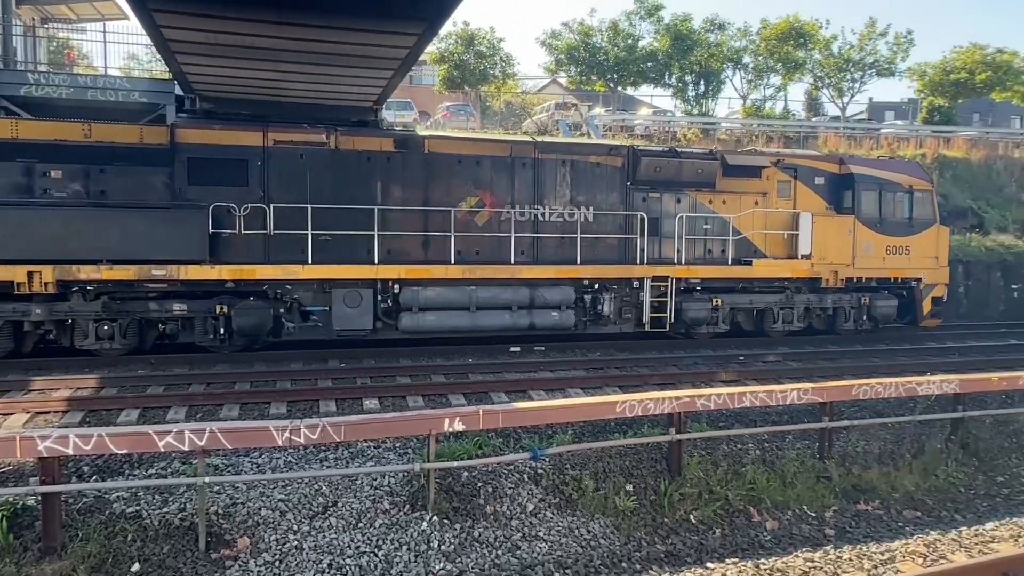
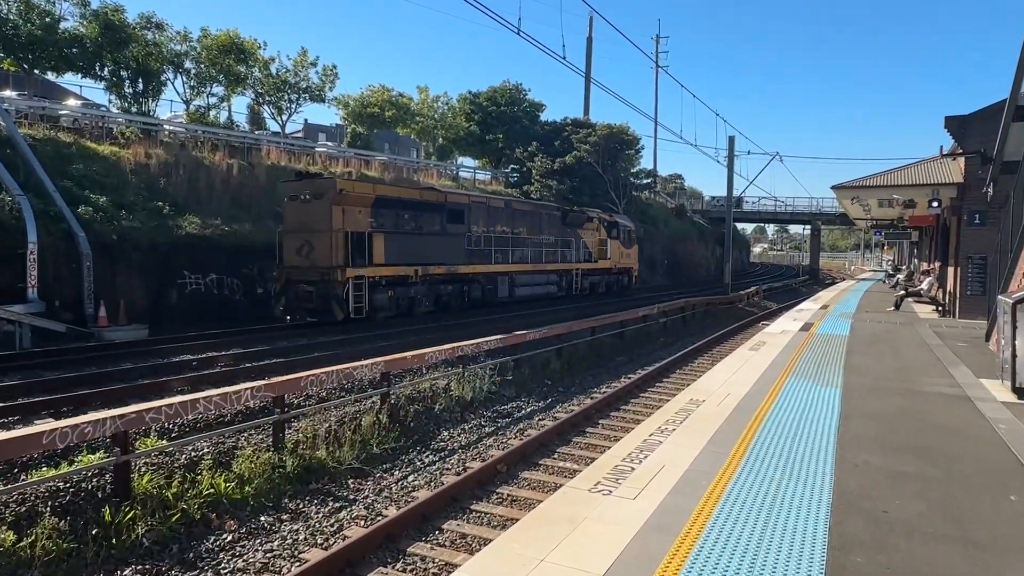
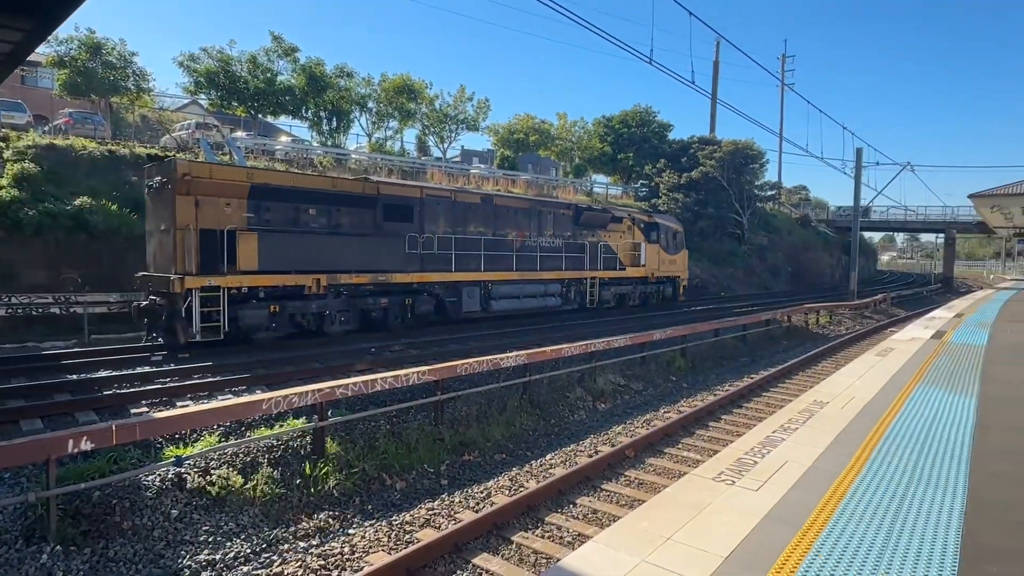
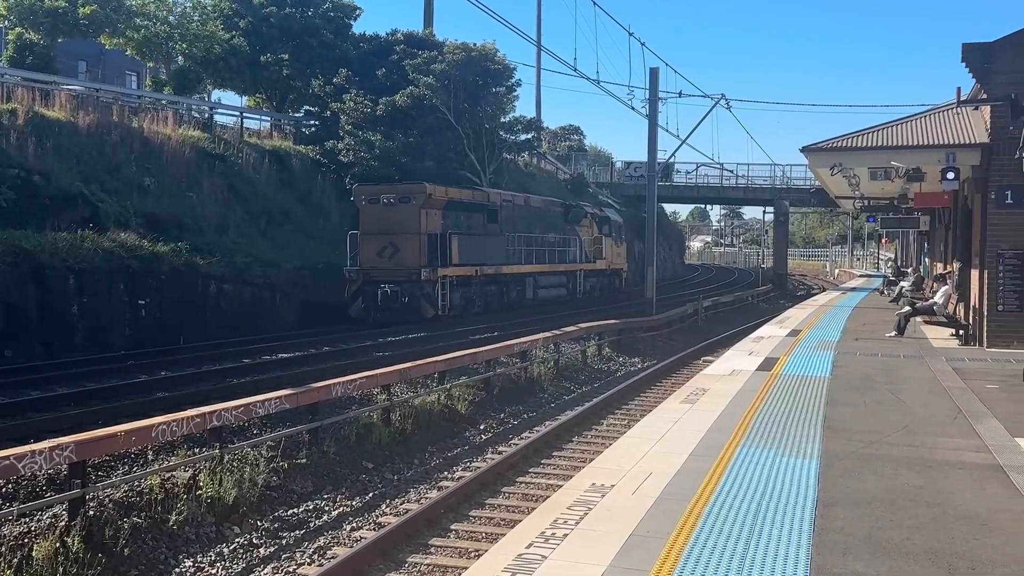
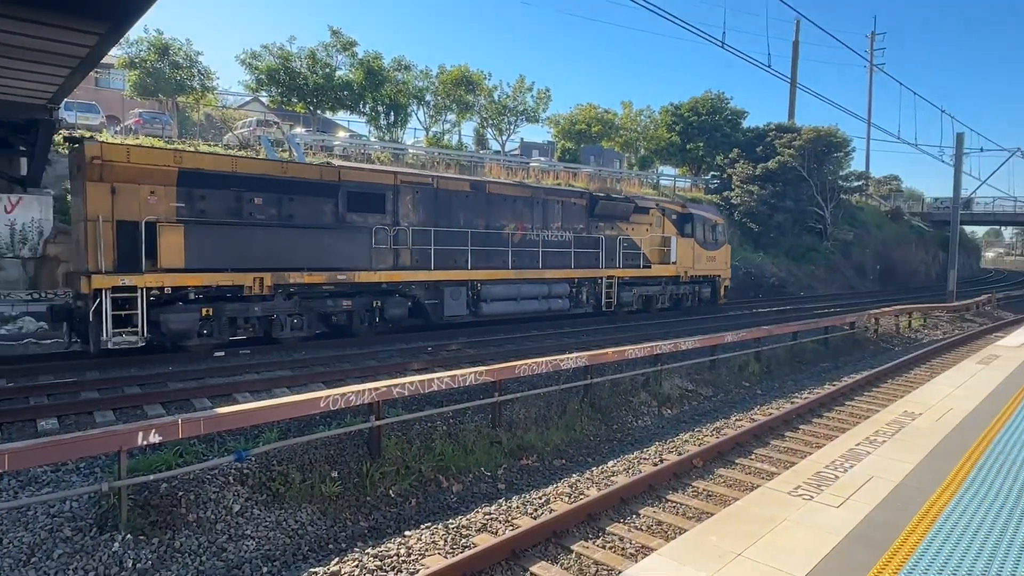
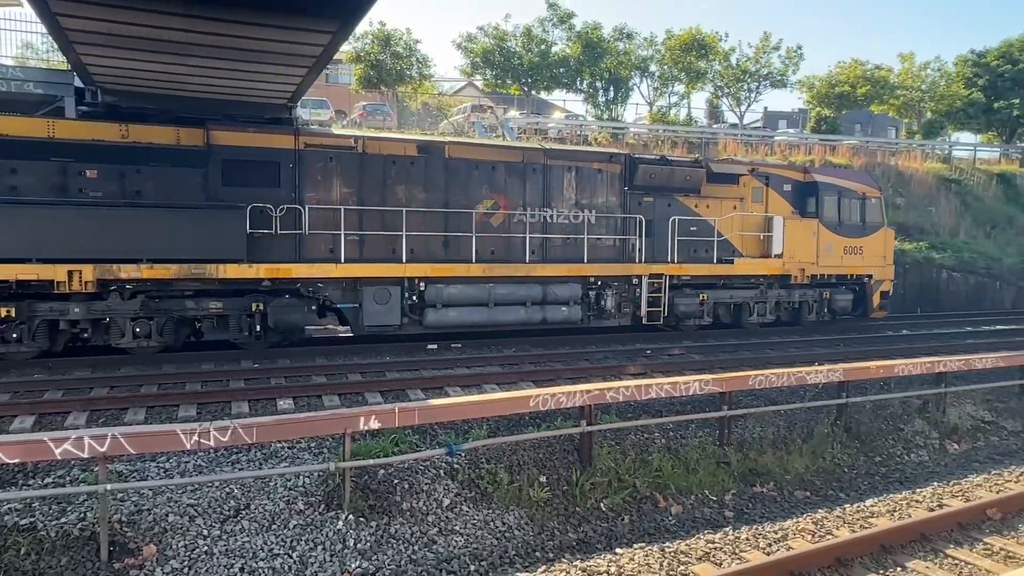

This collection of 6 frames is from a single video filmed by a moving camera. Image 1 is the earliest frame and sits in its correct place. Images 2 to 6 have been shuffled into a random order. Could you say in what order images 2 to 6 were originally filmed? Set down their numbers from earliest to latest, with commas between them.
6, 5, 3, 2, 4
